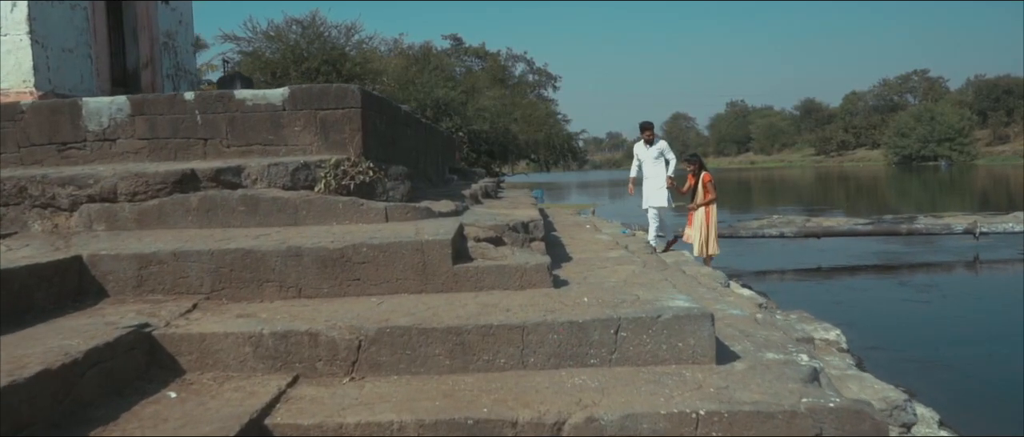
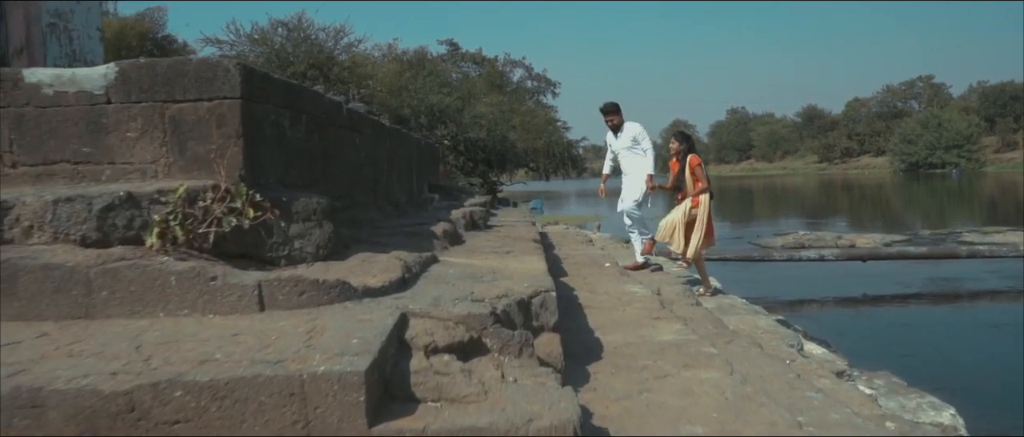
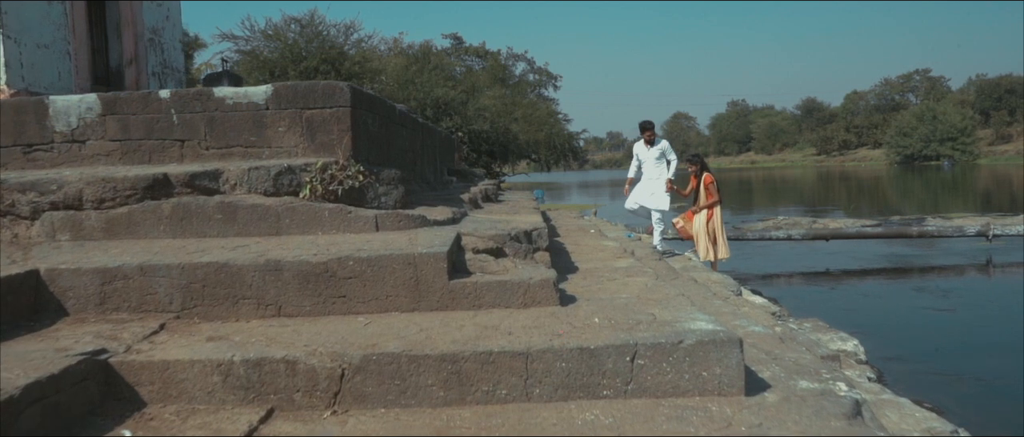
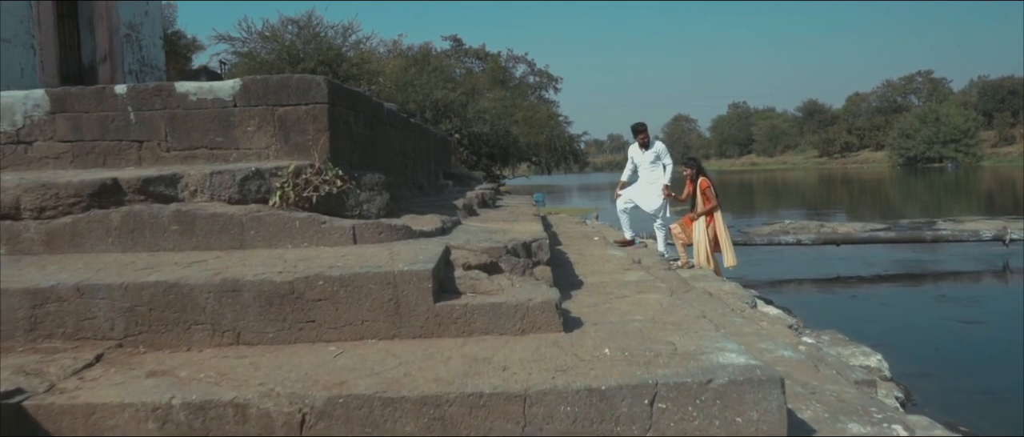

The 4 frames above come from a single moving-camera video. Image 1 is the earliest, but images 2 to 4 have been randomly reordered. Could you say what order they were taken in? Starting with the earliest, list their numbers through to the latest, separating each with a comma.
3, 4, 2
